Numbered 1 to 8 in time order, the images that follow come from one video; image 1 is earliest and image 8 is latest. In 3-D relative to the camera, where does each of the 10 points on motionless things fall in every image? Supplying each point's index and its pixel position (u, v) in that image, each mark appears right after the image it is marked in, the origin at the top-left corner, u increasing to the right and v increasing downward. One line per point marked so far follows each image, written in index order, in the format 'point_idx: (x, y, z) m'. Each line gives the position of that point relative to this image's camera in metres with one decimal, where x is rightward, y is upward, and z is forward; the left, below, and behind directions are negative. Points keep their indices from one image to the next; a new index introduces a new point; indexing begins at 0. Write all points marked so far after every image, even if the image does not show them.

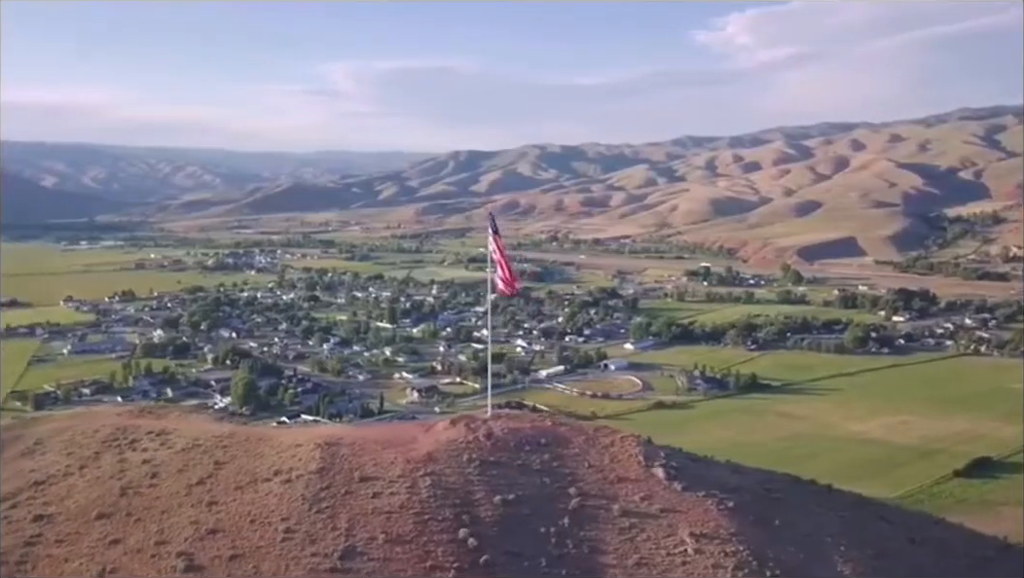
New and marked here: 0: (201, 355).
0: (-6.0, -1.3, +19.4) m
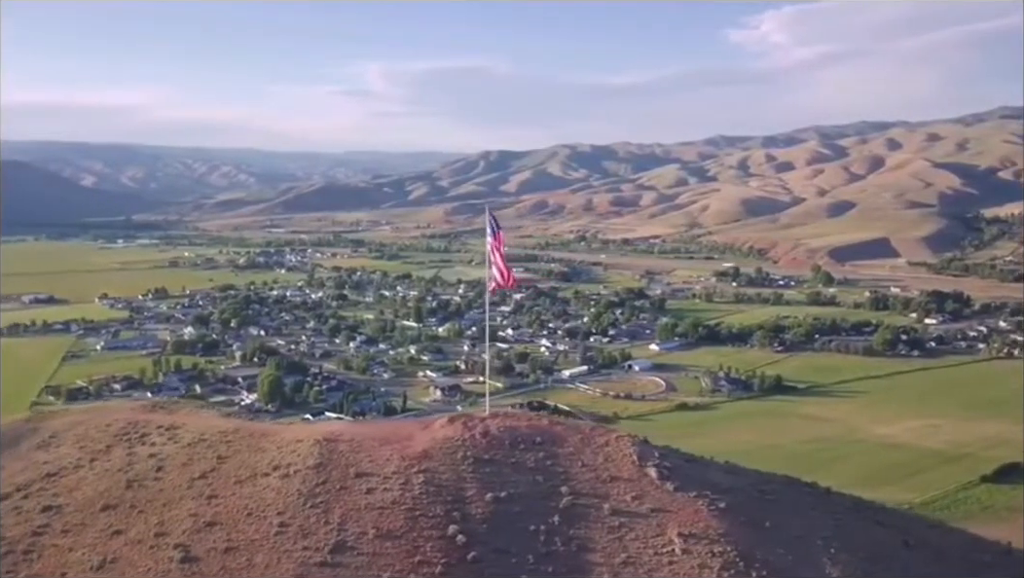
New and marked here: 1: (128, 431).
0: (-5.6, -1.2, +19.7) m
1: (-3.6, -1.3, +9.4) m
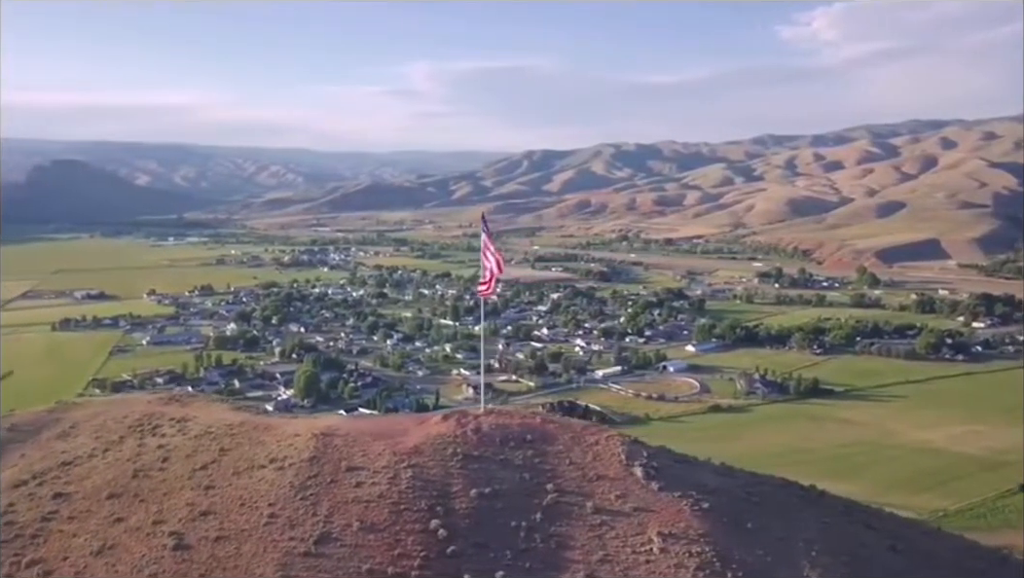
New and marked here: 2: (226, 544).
0: (-4.9, -1.2, +20.2) m
1: (-3.6, -1.3, +9.8) m
2: (-2.2, -1.9, +7.5) m
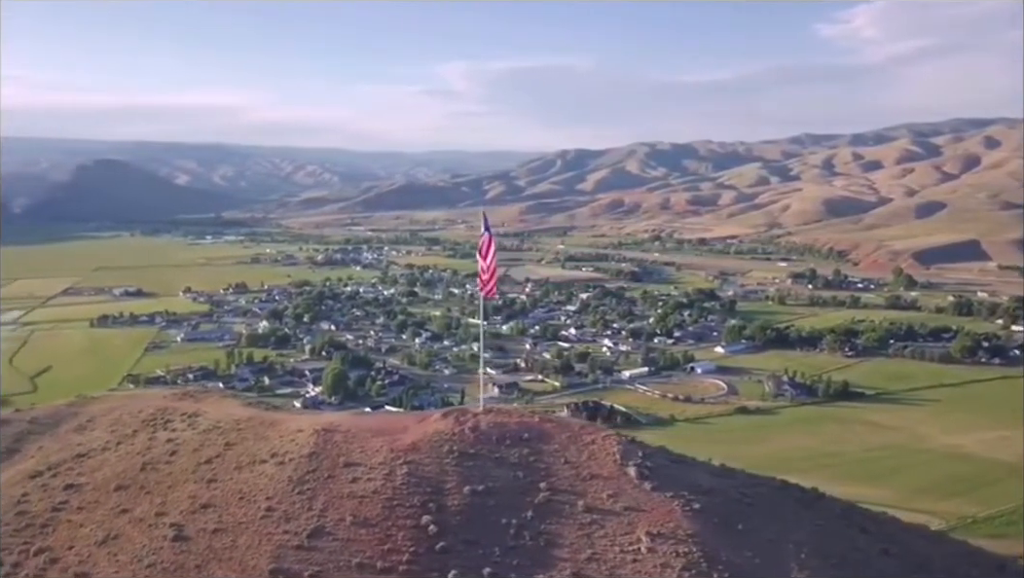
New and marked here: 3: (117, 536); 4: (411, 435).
0: (-4.4, -1.2, +20.5) m
1: (-3.6, -1.3, +10.0) m
2: (-2.2, -1.9, +7.7) m
3: (-3.2, -2.0, +8.0) m
4: (-0.9, -1.3, +8.7) m
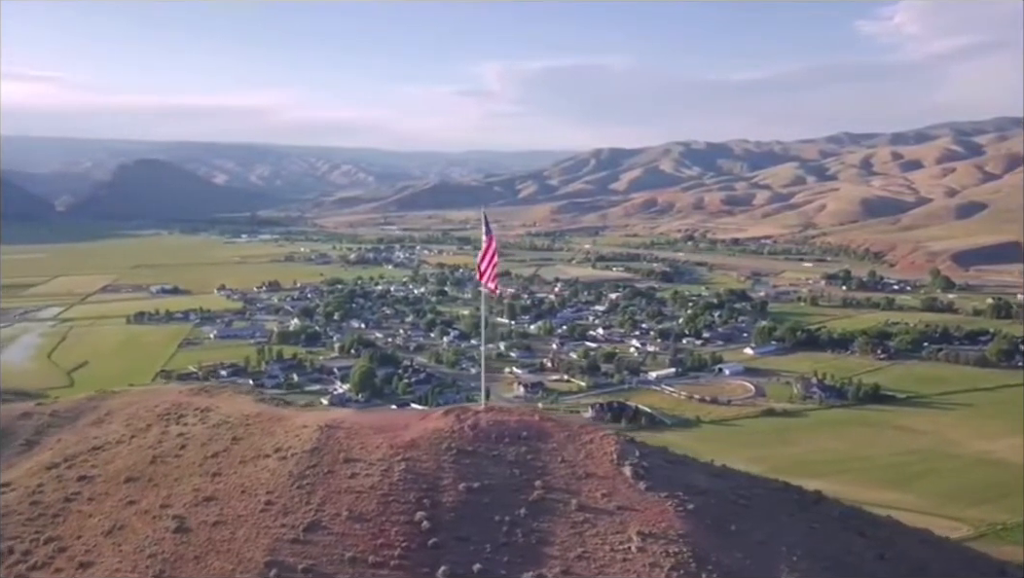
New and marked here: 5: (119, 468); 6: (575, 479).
0: (-3.8, -1.1, +20.8) m
1: (-3.5, -1.3, +10.3) m
2: (-2.3, -1.9, +7.9) m
3: (-3.2, -2.0, +8.2) m
4: (-0.9, -1.3, +8.8) m
5: (-3.6, -1.7, +9.2) m
6: (+0.5, -1.5, +8.1) m
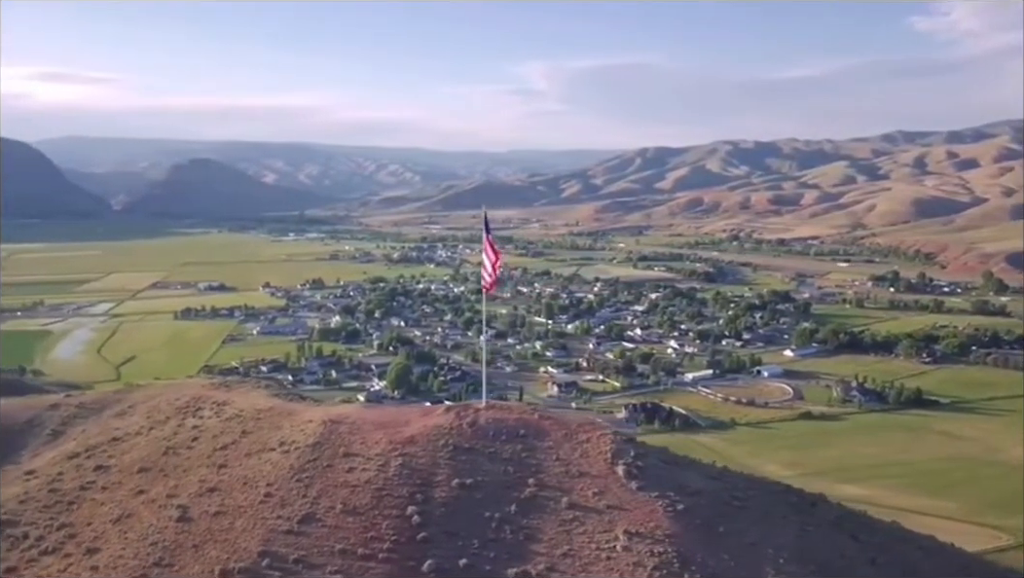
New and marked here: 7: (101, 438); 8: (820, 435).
0: (-3.0, -1.1, +21.0) m
1: (-3.4, -1.2, +10.6) m
2: (-2.3, -1.9, +8.1) m
3: (-3.2, -1.9, +8.5) m
4: (-0.9, -1.2, +8.9) m
5: (-3.6, -1.6, +9.5) m
6: (+0.5, -1.5, +8.2) m
7: (-4.2, -1.5, +10.2) m
8: (+5.4, -2.5, +17.5) m
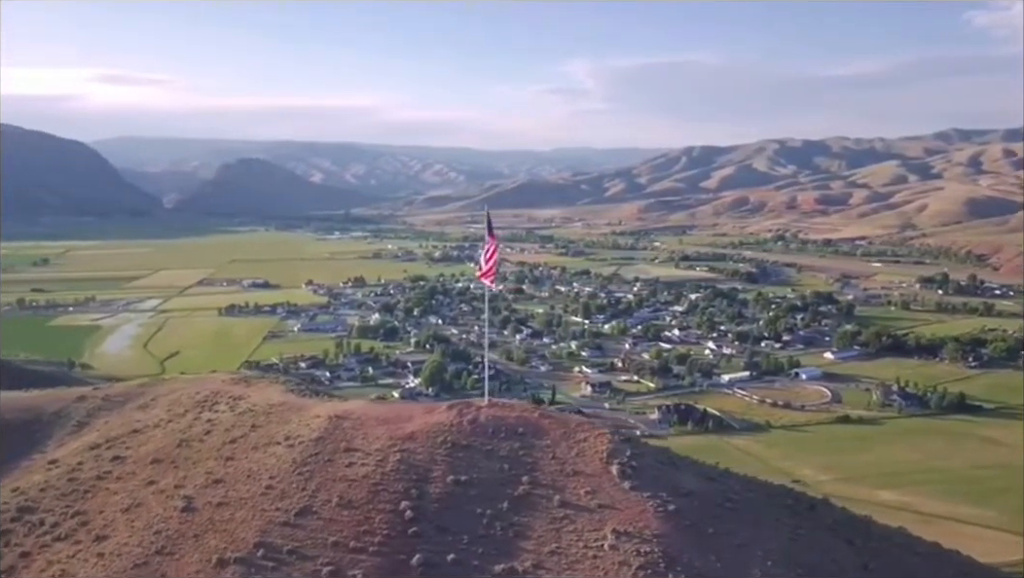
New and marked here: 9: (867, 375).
0: (-2.3, -1.0, +21.3) m
1: (-3.3, -1.2, +10.8) m
2: (-2.4, -1.8, +8.3) m
3: (-3.3, -1.9, +8.8) m
4: (-0.9, -1.2, +9.0) m
5: (-3.6, -1.6, +9.8) m
6: (+0.4, -1.5, +8.2) m
7: (-4.1, -1.5, +10.5) m
8: (+6.0, -2.6, +17.2) m
9: (+7.0, -1.7, +19.7) m
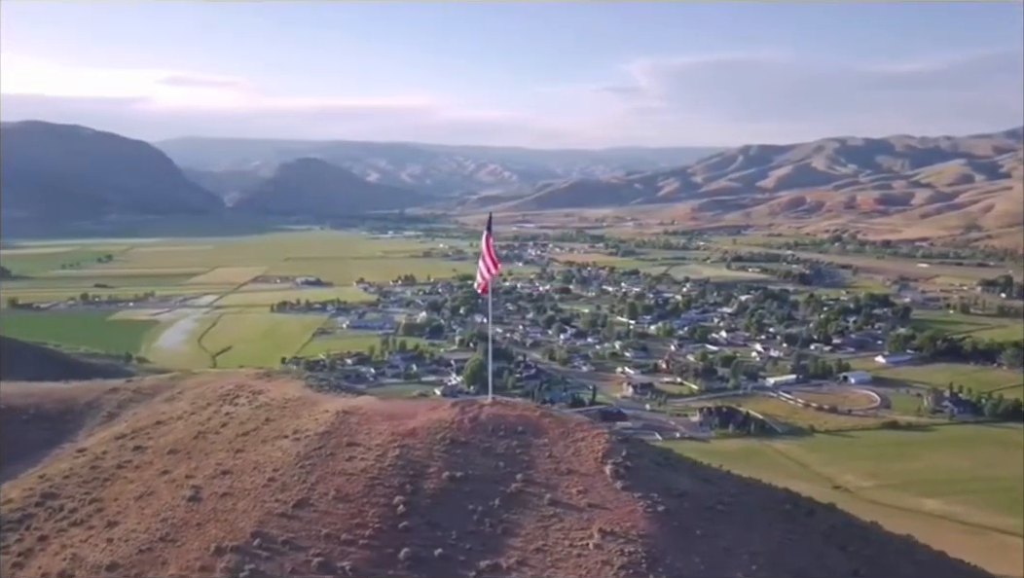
0: (-1.3, -1.0, +21.4) m
1: (-3.1, -1.1, +11.1) m
2: (-2.4, -1.8, +8.5) m
3: (-3.3, -1.8, +9.0) m
4: (-0.9, -1.2, +9.1) m
5: (-3.5, -1.5, +10.1) m
6: (+0.4, -1.5, +8.2) m
7: (-4.0, -1.4, +10.8) m
8: (+6.6, -2.6, +16.7) m
9: (+7.8, -1.7, +19.2) m
